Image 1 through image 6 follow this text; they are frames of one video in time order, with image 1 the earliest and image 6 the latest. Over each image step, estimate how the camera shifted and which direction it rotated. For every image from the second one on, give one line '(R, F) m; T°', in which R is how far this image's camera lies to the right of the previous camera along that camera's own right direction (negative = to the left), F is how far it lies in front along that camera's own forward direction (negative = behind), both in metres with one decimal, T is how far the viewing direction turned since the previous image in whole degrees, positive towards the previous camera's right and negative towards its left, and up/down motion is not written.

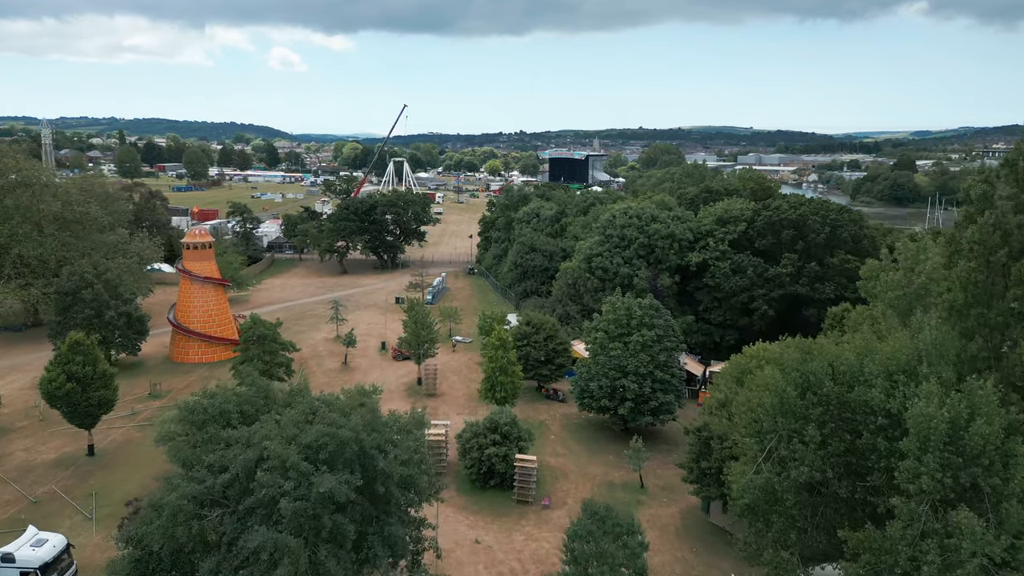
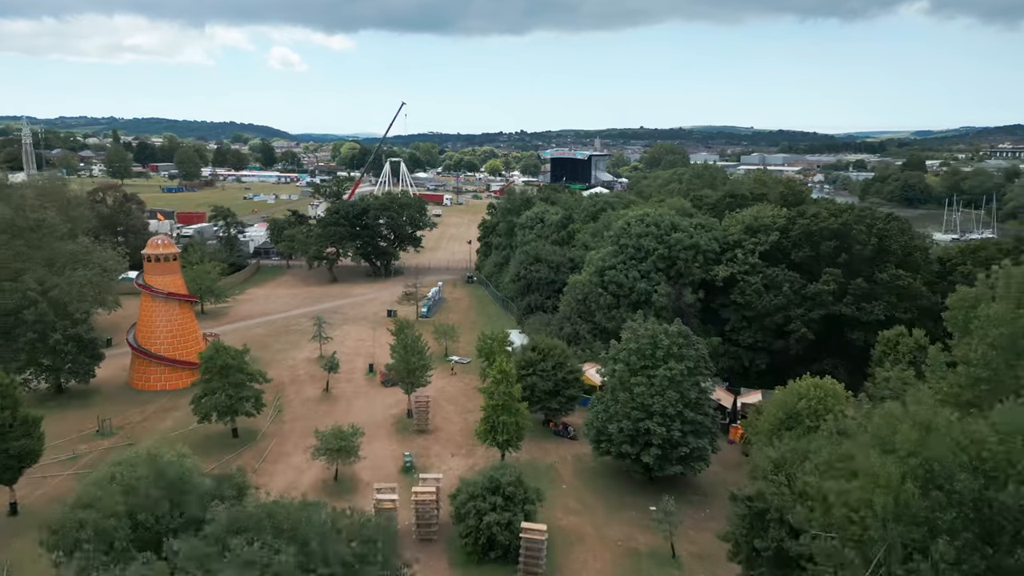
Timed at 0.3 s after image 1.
(-0.1, +3.6) m; 0°
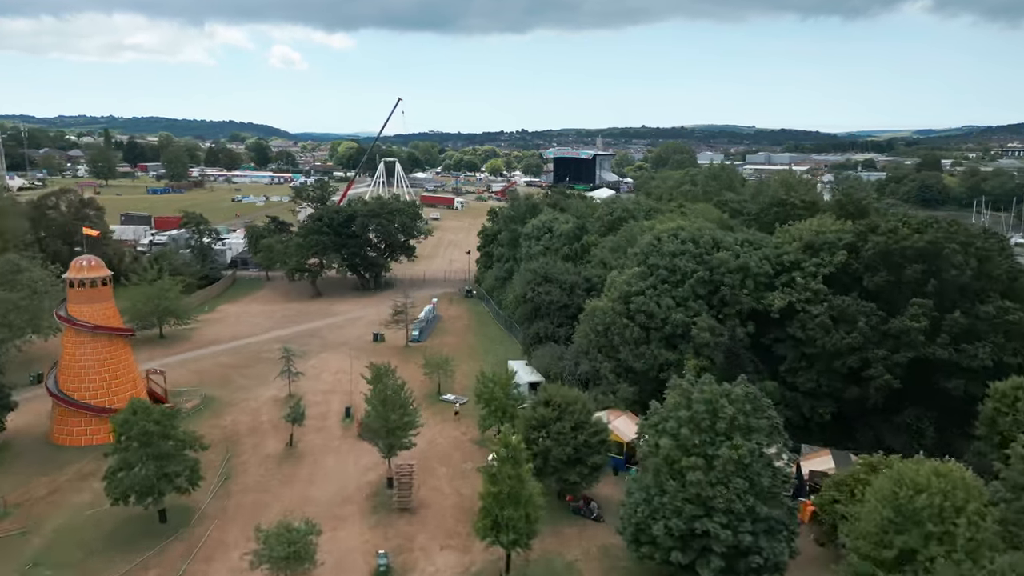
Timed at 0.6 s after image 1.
(-0.2, +5.2) m; 0°
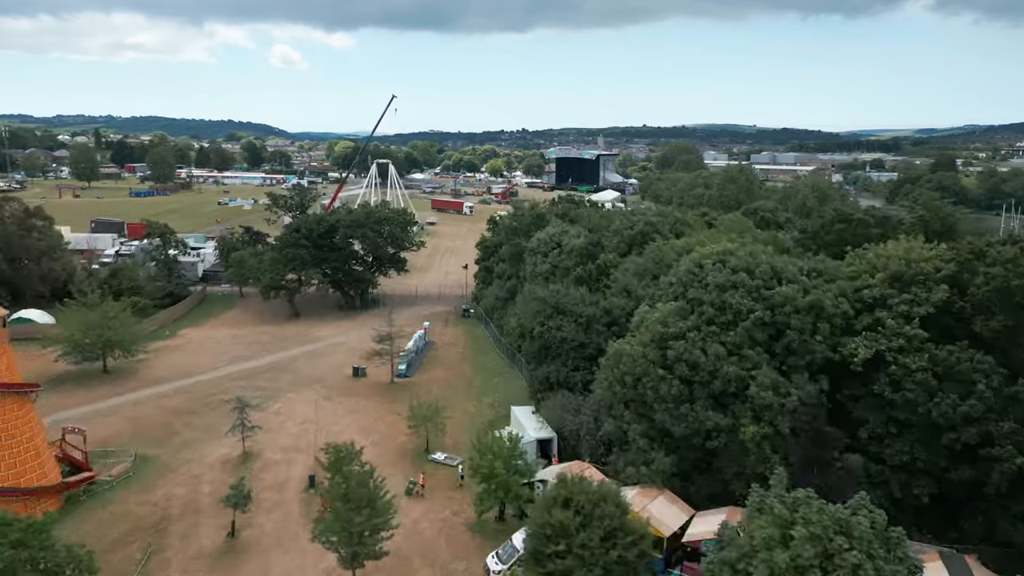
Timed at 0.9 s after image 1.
(-0.1, +5.1) m; 0°
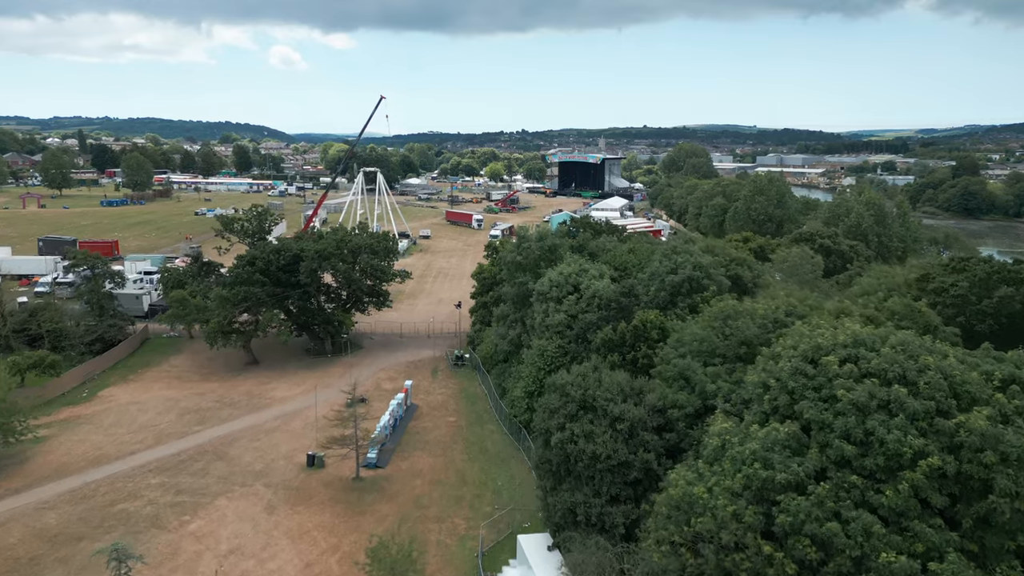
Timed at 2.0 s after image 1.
(-0.2, +7.2) m; 0°
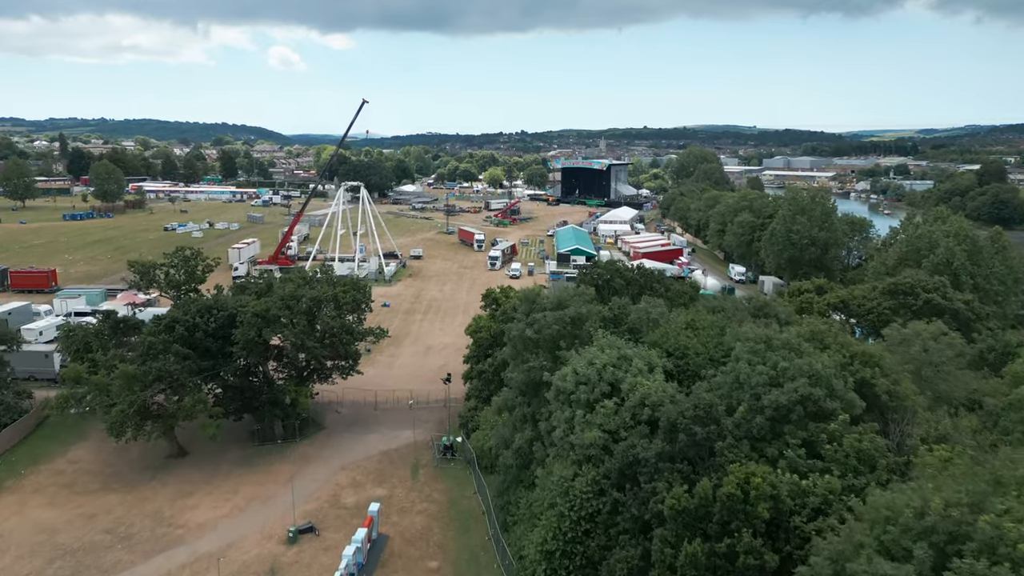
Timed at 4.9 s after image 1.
(-0.2, +8.0) m; 0°
